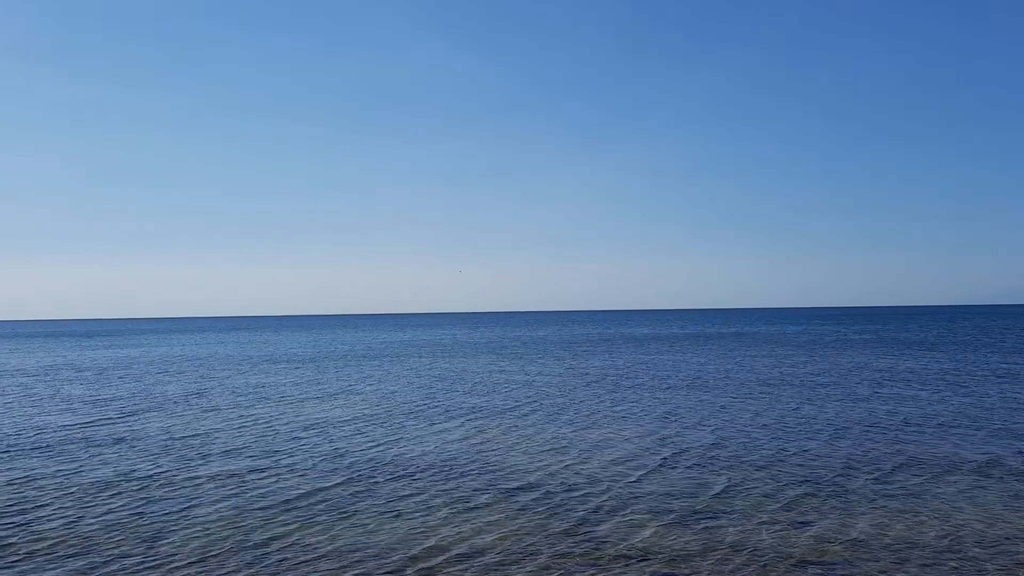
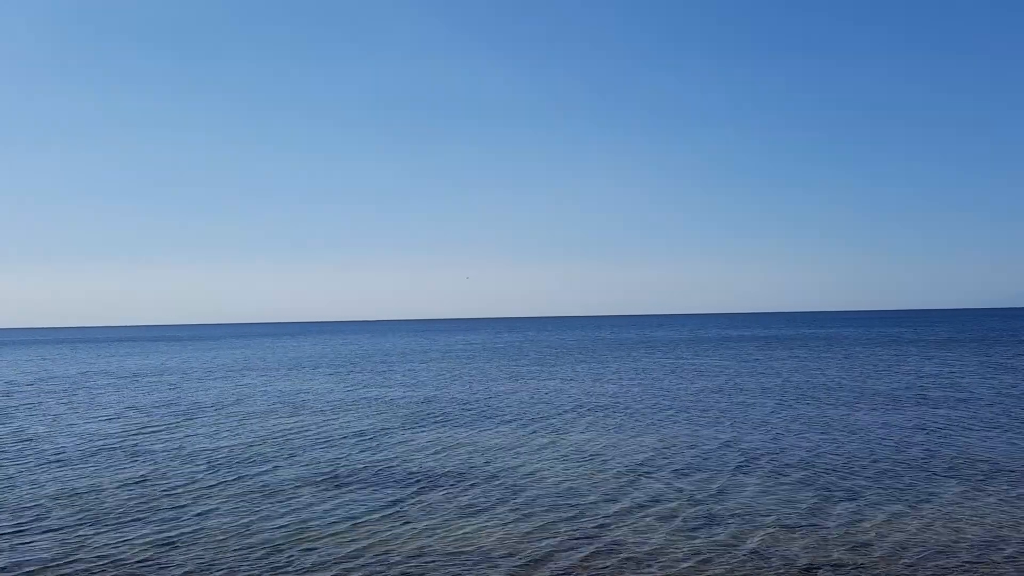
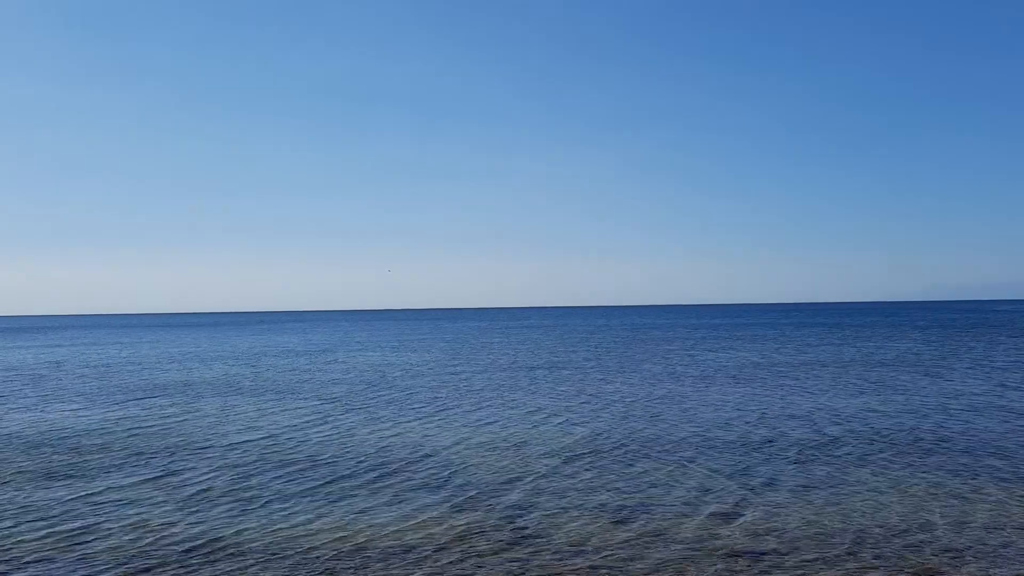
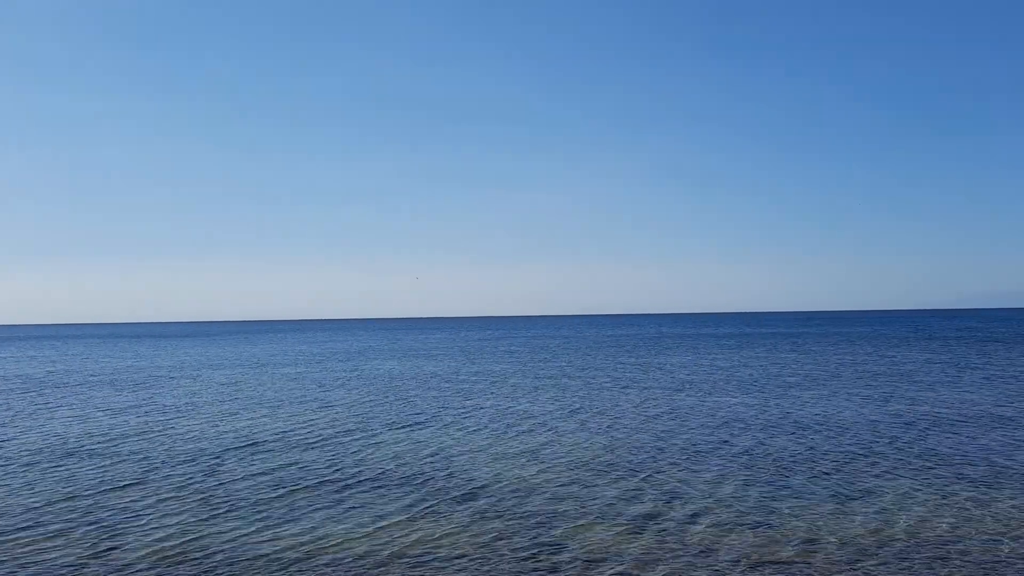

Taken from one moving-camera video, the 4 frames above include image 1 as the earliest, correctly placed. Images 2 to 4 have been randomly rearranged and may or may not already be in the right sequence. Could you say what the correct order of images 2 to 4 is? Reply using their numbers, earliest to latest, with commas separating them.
2, 4, 3
